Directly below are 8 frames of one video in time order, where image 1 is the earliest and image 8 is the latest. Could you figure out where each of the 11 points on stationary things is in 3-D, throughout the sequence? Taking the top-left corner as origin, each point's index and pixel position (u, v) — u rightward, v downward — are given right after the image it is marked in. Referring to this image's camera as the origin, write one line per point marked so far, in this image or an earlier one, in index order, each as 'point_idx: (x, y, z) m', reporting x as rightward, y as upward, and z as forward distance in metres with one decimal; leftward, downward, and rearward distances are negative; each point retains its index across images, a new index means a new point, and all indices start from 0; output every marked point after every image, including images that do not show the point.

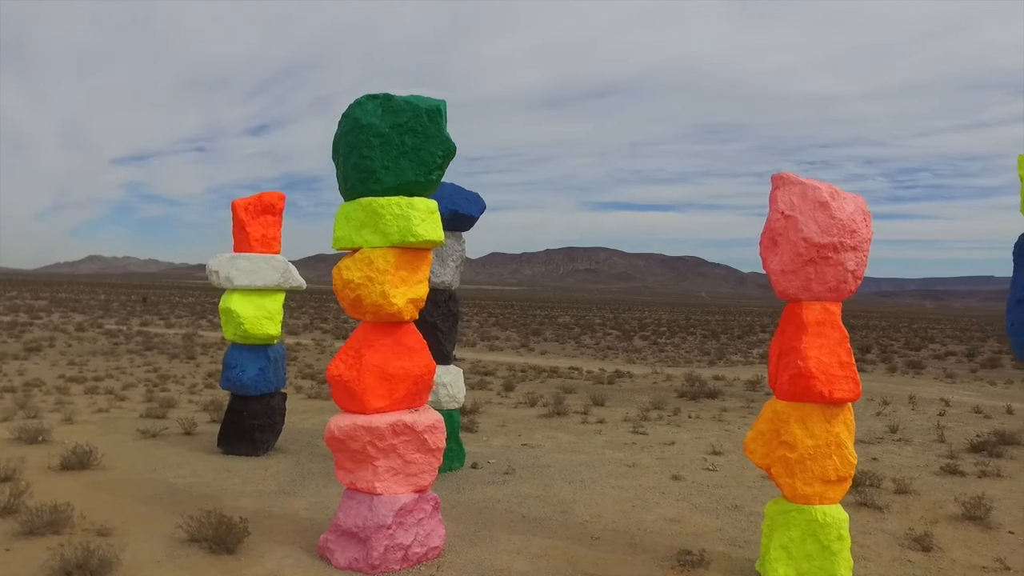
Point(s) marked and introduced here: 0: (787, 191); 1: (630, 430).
0: (+2.1, +0.7, +5.6) m
1: (+1.9, -2.3, +12.0) m
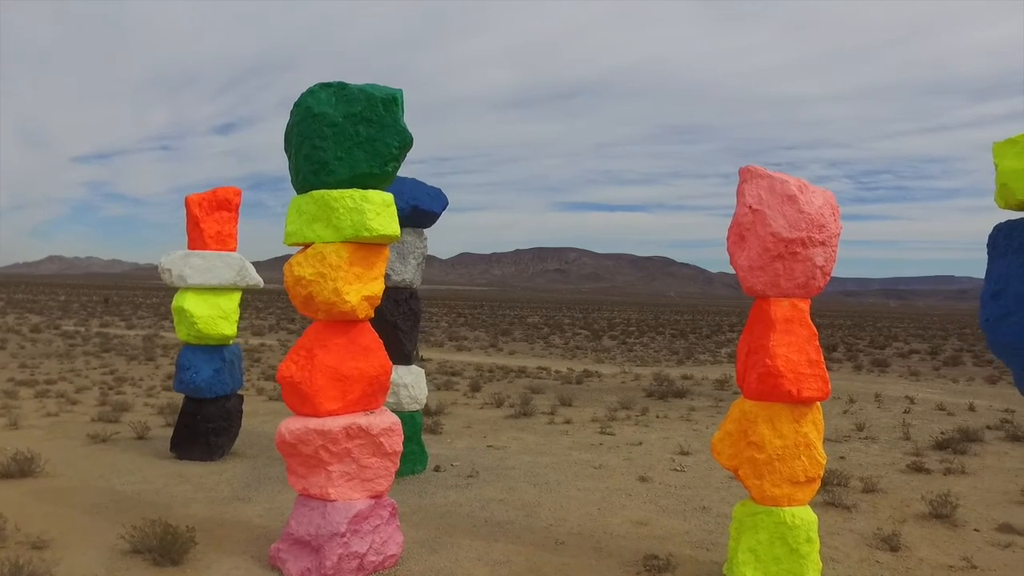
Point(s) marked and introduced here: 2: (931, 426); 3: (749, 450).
0: (+1.8, +0.8, +5.4) m
1: (+1.4, -2.3, +11.8) m
2: (+7.6, -2.5, +13.4) m
3: (+1.8, -1.2, +5.5) m
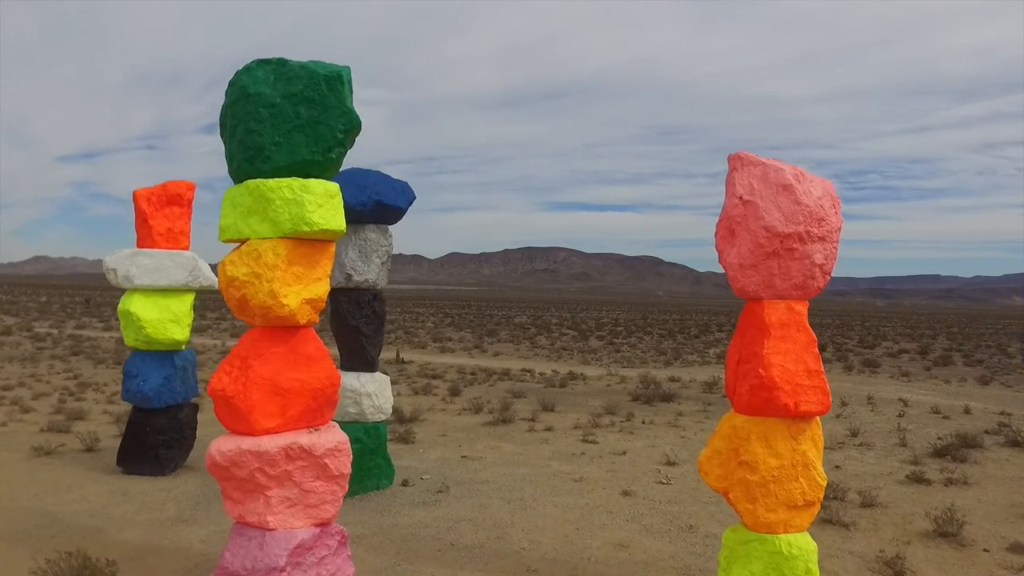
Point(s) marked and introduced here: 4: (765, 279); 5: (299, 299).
0: (+1.5, +0.8, +4.8) m
1: (+1.0, -2.3, +11.2) m
2: (+7.2, -2.5, +12.8) m
3: (+1.5, -1.2, +4.9) m
4: (+1.6, +0.1, +4.8) m
5: (-1.4, -0.1, +4.8) m
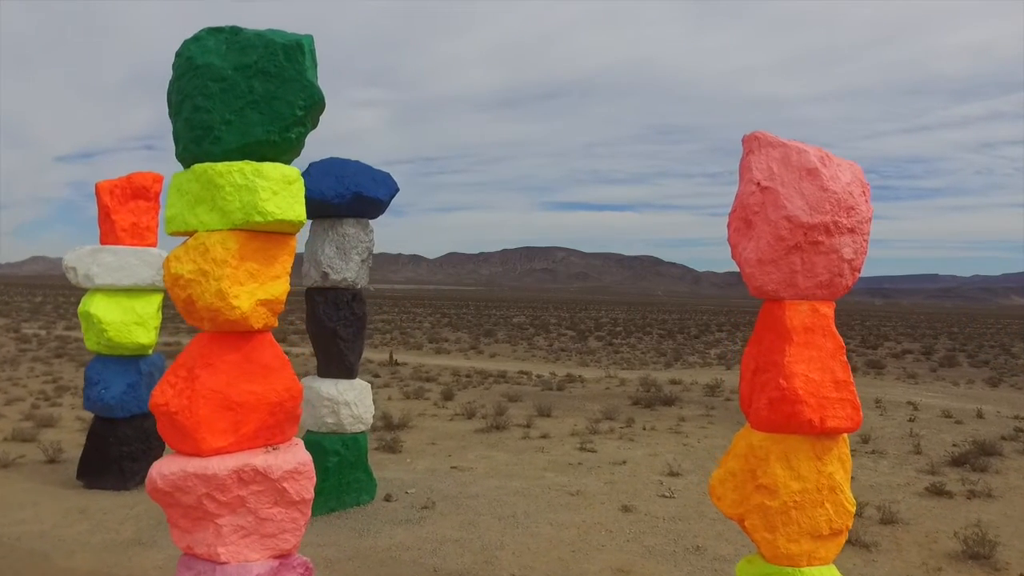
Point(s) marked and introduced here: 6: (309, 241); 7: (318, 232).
0: (+1.4, +0.8, +4.2) m
1: (+0.9, -2.3, +10.6) m
2: (+7.2, -2.5, +12.2) m
3: (+1.4, -1.2, +4.3) m
4: (+1.5, +0.1, +4.2) m
5: (-1.5, -0.1, +4.2) m
6: (-2.0, +0.5, +7.3) m
7: (-1.9, +0.6, +7.3) m
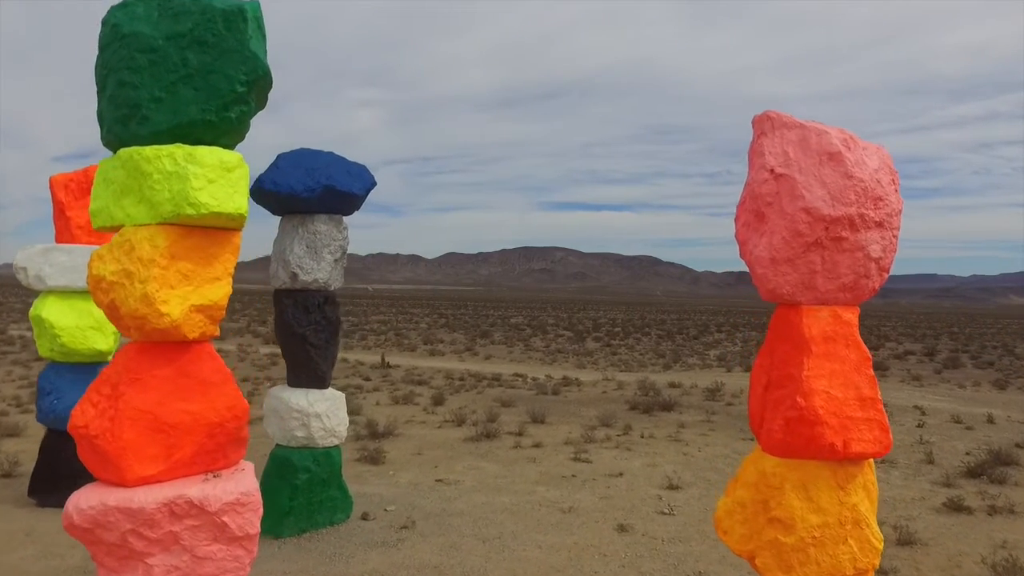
0: (+1.3, +0.7, +3.7) m
1: (+0.8, -2.3, +10.1) m
2: (+7.0, -2.5, +11.7) m
3: (+1.3, -1.2, +3.7) m
4: (+1.4, 0.0, +3.6) m
5: (-1.6, -0.1, +3.6) m
6: (-2.1, +0.5, +6.7) m
7: (-2.1, +0.5, +6.7) m
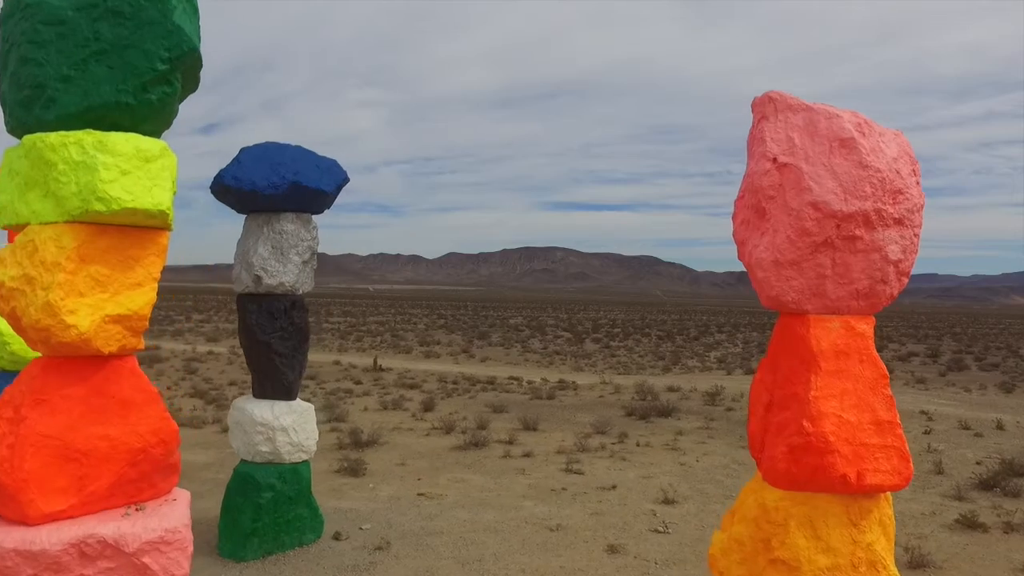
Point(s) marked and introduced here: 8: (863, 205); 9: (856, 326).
0: (+1.2, +0.7, +3.2) m
1: (+0.7, -2.3, +9.6) m
2: (+6.9, -2.5, +11.2) m
3: (+1.1, -1.2, +3.2) m
4: (+1.3, 0.0, +3.1) m
5: (-1.8, -0.1, +3.1) m
6: (-2.3, +0.4, +6.3) m
7: (-2.2, +0.5, +6.2) m
8: (+1.5, +0.3, +3.1) m
9: (+1.5, -0.2, +3.2) m
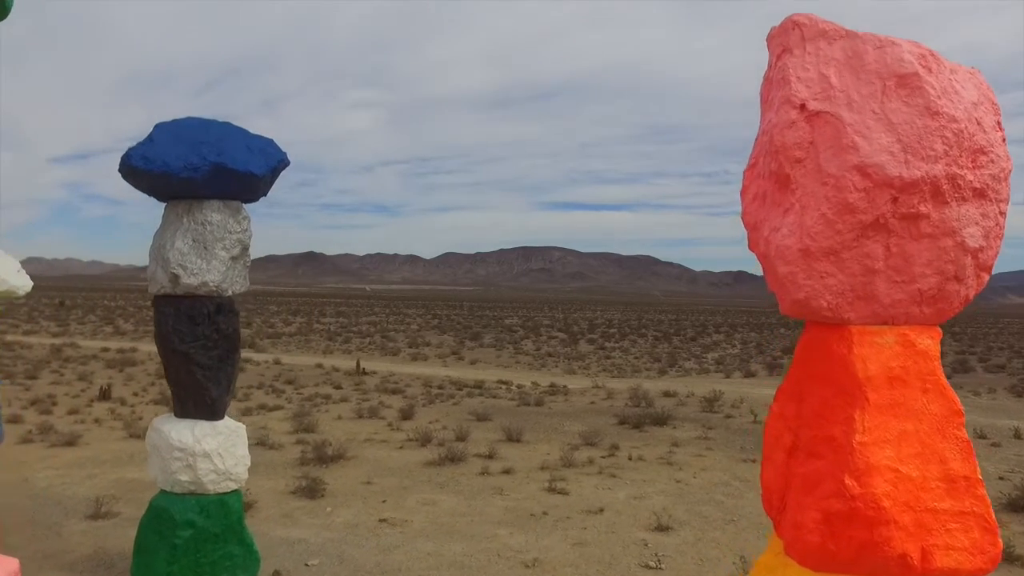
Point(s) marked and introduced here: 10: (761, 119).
0: (+0.9, +0.7, +2.3) m
1: (+0.4, -2.3, +8.7) m
2: (+6.6, -2.5, +10.3) m
3: (+0.9, -1.2, +2.3) m
4: (+1.0, 0.0, +2.2) m
5: (-2.0, -0.1, +2.2) m
6: (-2.6, +0.4, +5.3) m
7: (-2.5, +0.5, +5.3) m
8: (+1.2, +0.3, +2.2) m
9: (+1.2, -0.2, +2.3) m
10: (+0.8, +0.6, +2.4) m
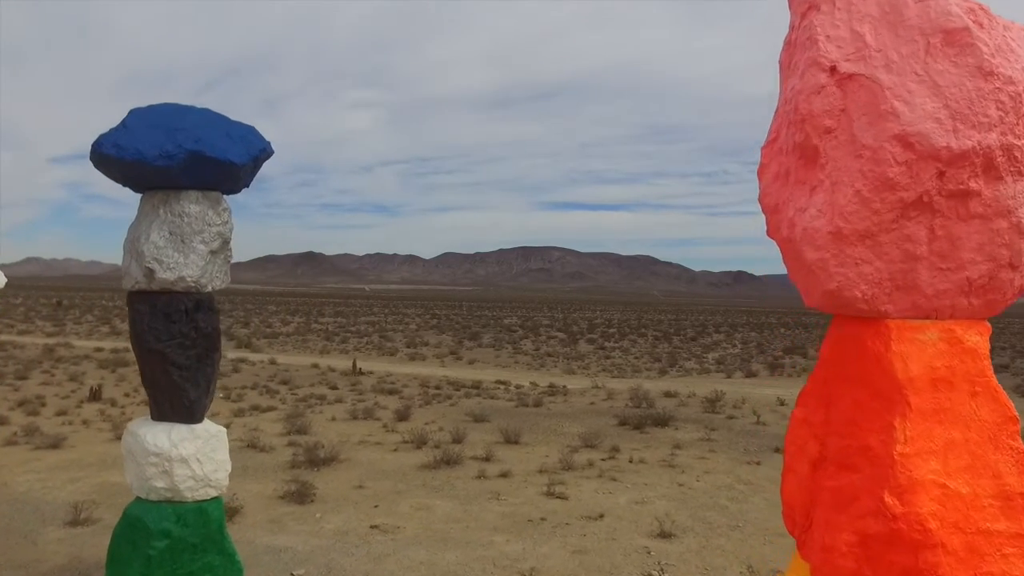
0: (+0.9, +0.7, +2.0) m
1: (+0.4, -2.3, +8.4) m
2: (+6.6, -2.5, +10.0) m
3: (+0.9, -1.2, +2.0) m
4: (+1.0, 0.0, +1.9) m
5: (-2.0, -0.1, +1.9) m
6: (-2.6, +0.4, +5.0) m
7: (-2.5, +0.5, +5.0) m
8: (+1.2, +0.4, +1.9) m
9: (+1.2, -0.1, +2.0) m
10: (+0.8, +0.6, +2.1) m
